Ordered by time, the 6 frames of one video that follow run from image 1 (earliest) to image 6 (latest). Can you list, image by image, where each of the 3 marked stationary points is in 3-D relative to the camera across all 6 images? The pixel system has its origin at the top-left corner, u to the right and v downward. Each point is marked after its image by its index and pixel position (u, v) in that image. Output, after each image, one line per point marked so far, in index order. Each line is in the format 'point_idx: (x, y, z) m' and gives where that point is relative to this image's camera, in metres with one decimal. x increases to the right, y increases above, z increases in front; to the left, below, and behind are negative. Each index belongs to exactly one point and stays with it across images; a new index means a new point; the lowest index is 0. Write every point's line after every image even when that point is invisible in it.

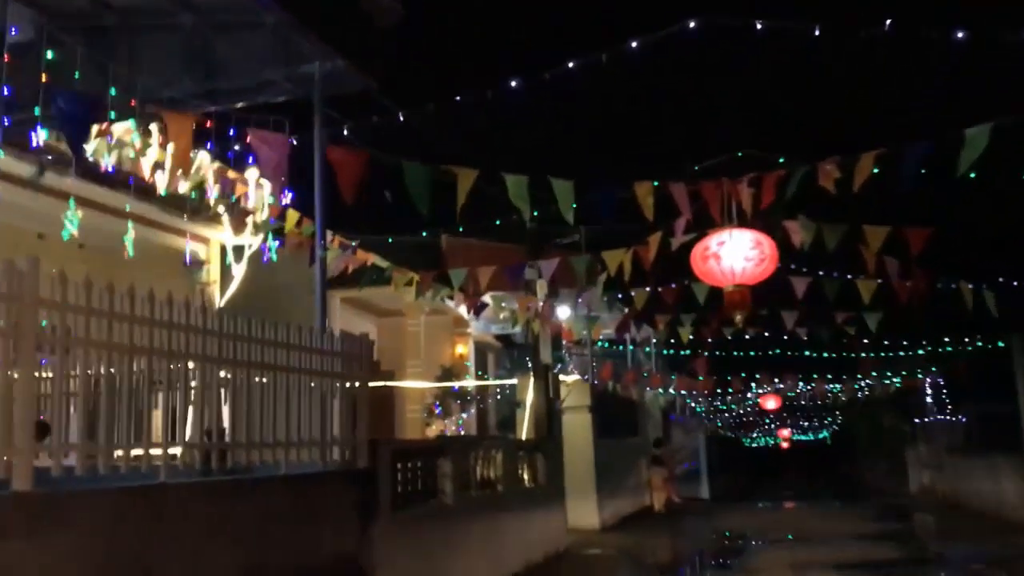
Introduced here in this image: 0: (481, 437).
0: (-0.4, -1.8, +11.6) m
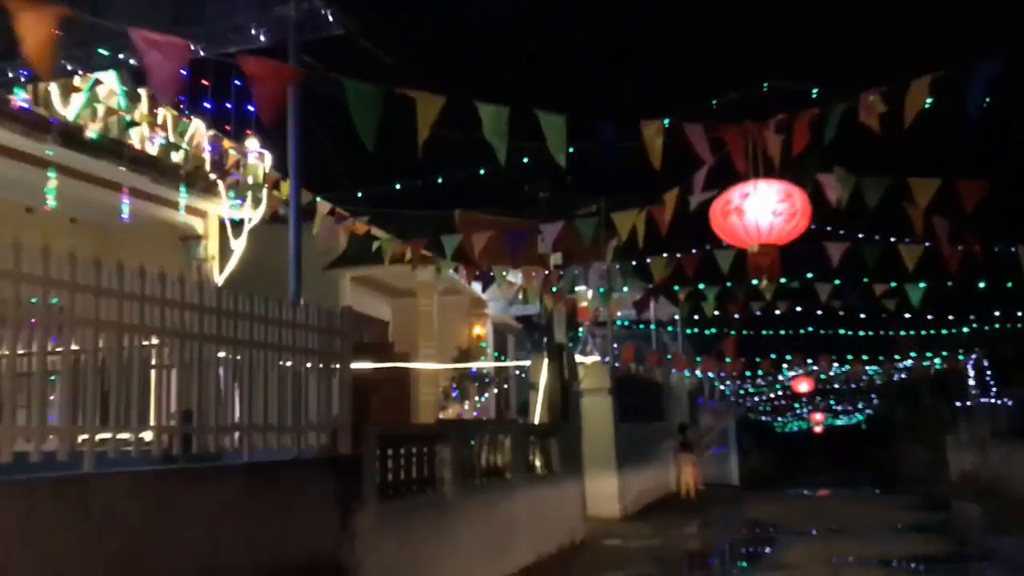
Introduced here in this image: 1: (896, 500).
0: (-0.3, -1.5, +10.7) m
1: (+7.6, -4.2, +19.0) m
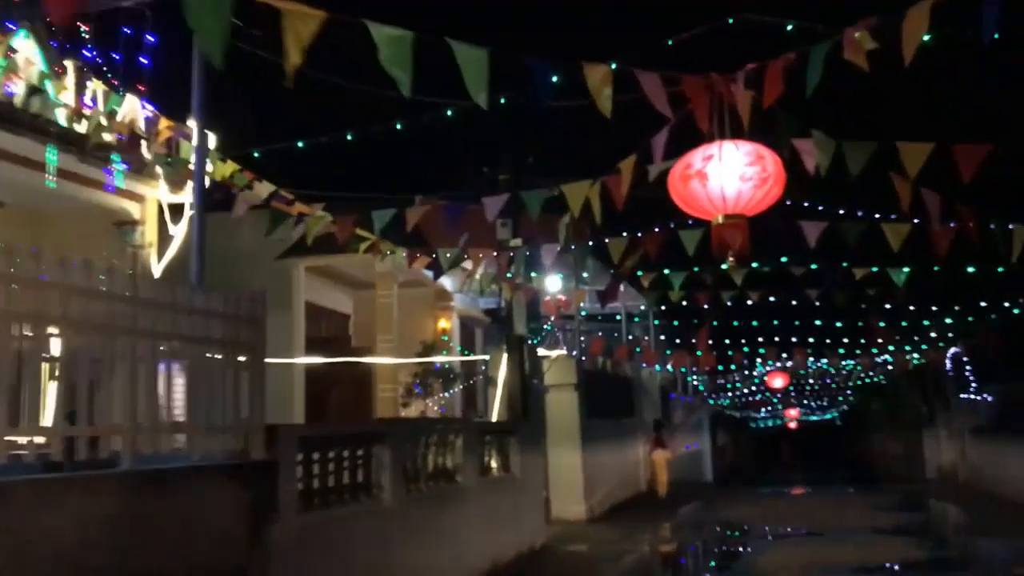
0: (-0.8, -1.4, +9.8) m
1: (+6.9, -4.0, +18.3) m
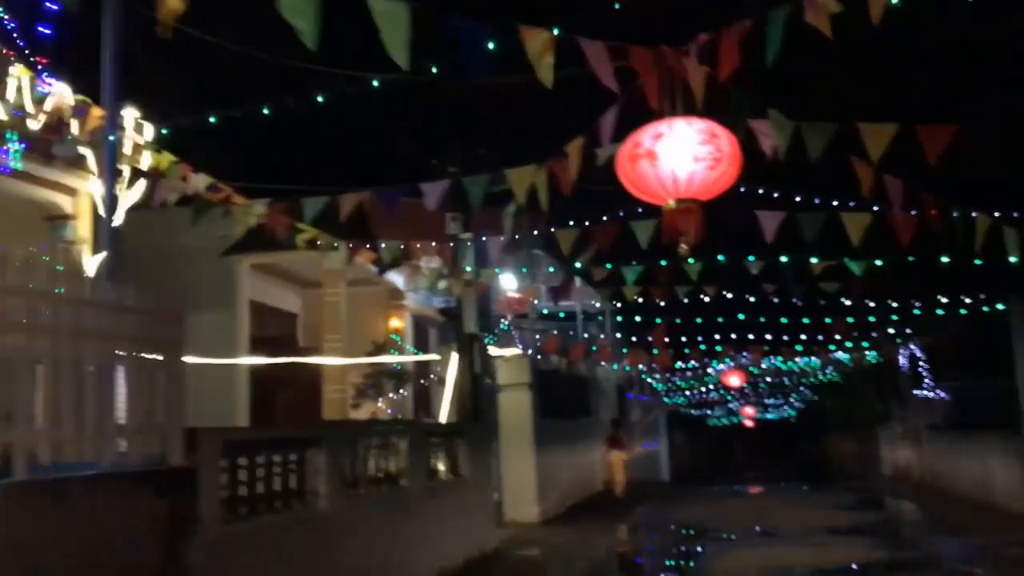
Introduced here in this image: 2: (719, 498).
0: (-1.3, -1.3, +9.4) m
1: (+6.0, -4.0, +18.1) m
2: (+4.3, -4.3, +19.9) m
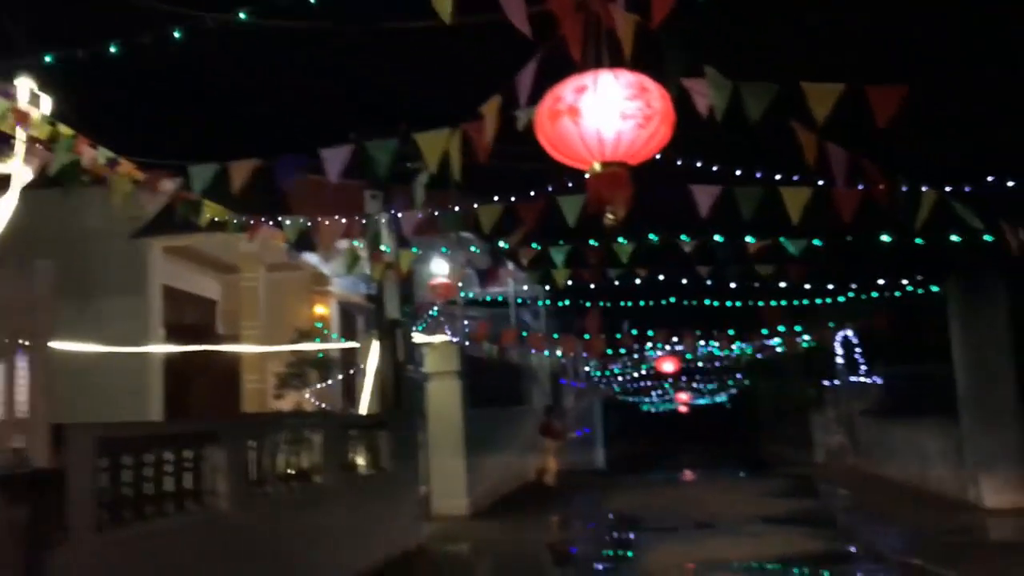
0: (-2.0, -1.2, +8.7) m
1: (+4.7, -3.7, +17.9) m
2: (+2.9, -4.0, +19.6) m
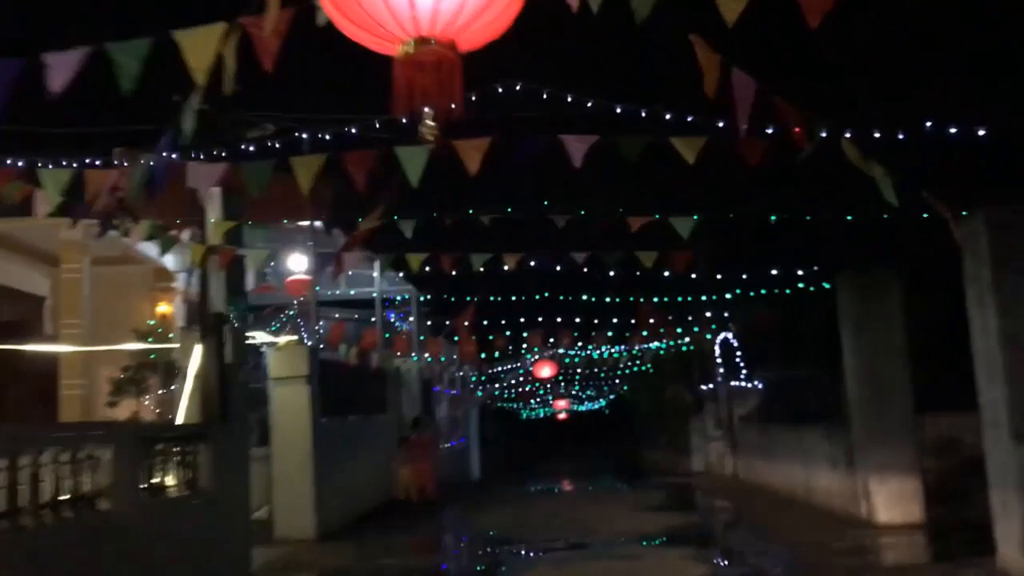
0: (-3.2, -1.0, +6.9) m
1: (+2.3, -3.7, +16.9) m
2: (+0.3, -4.0, +18.2) m
